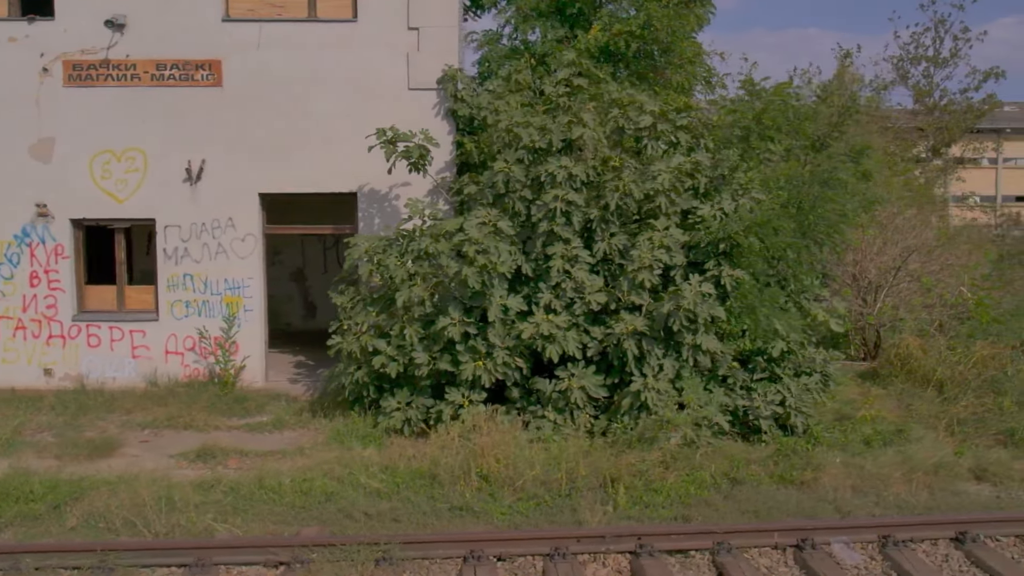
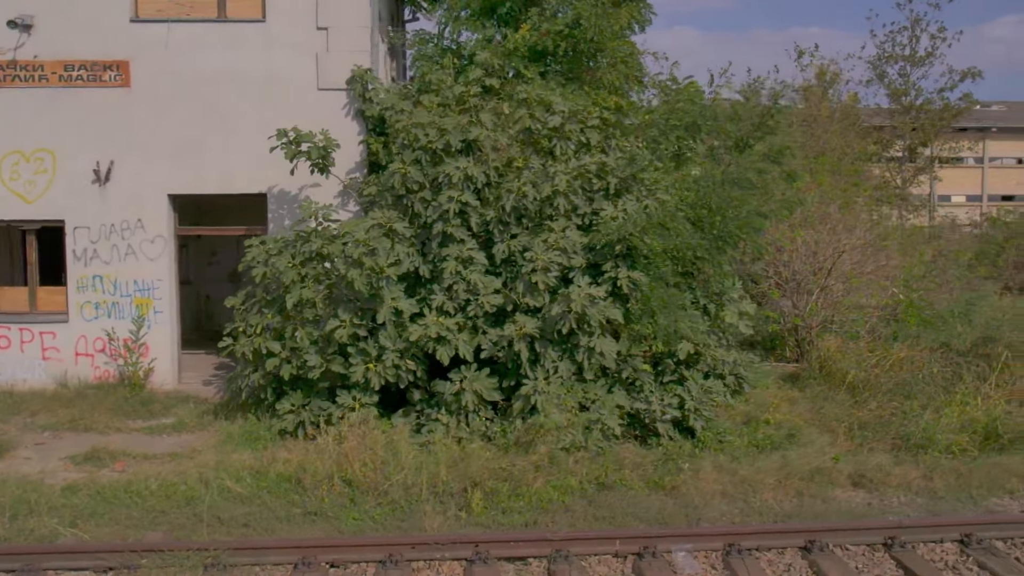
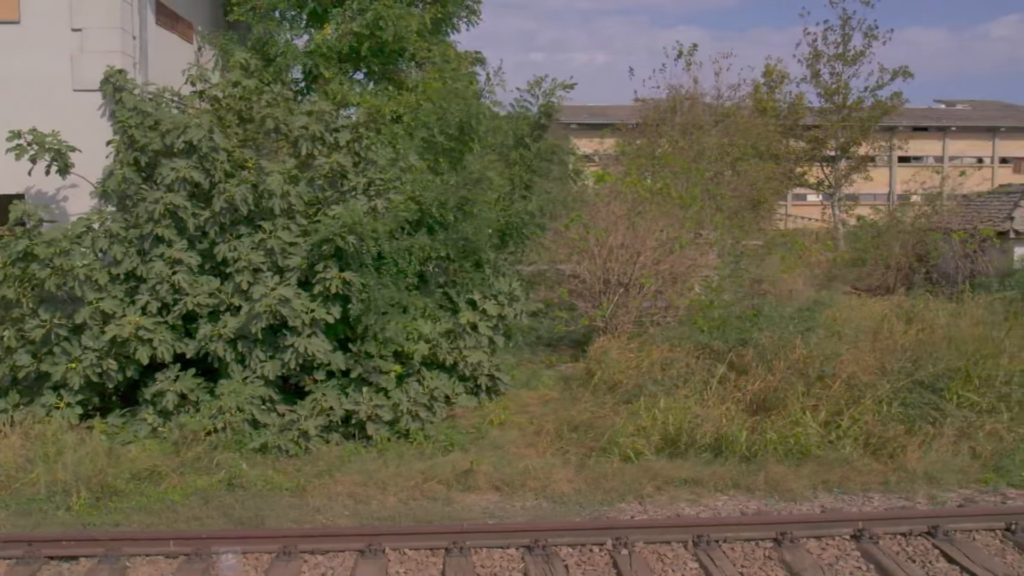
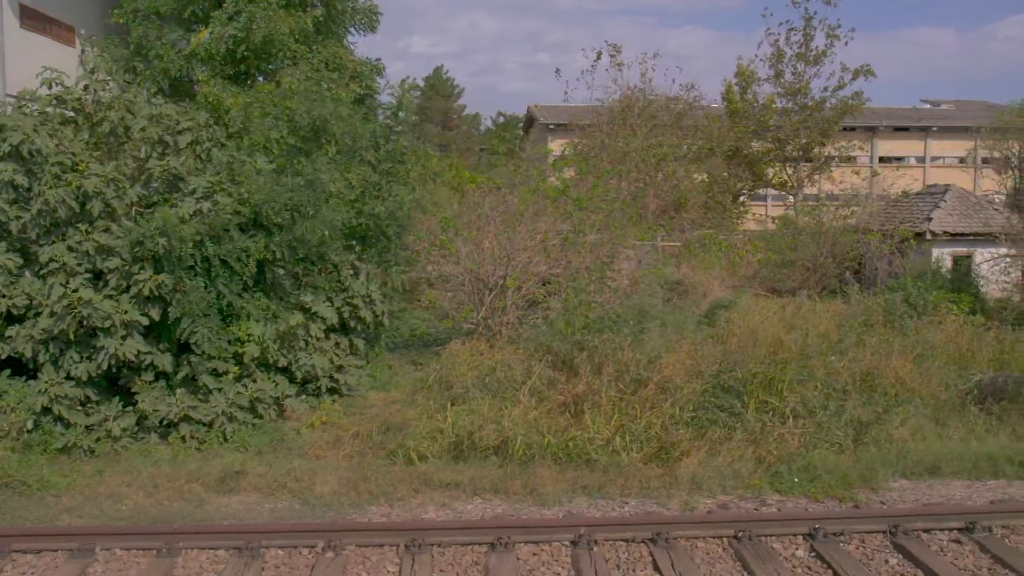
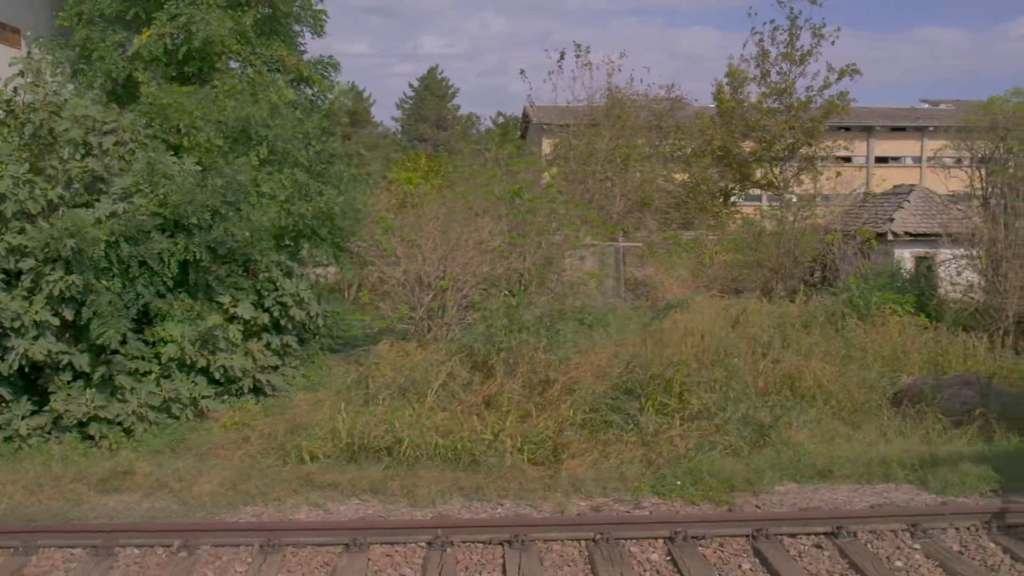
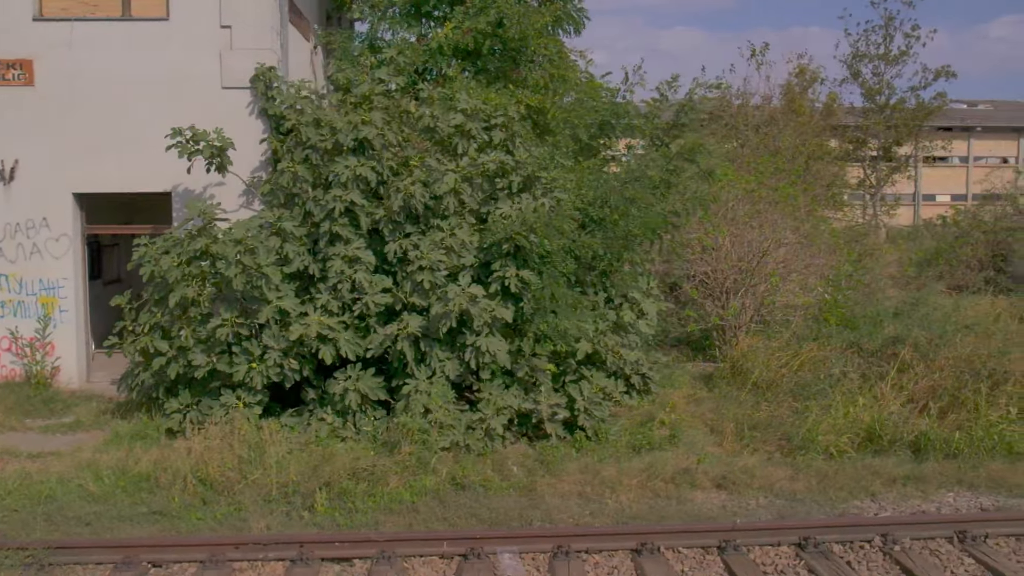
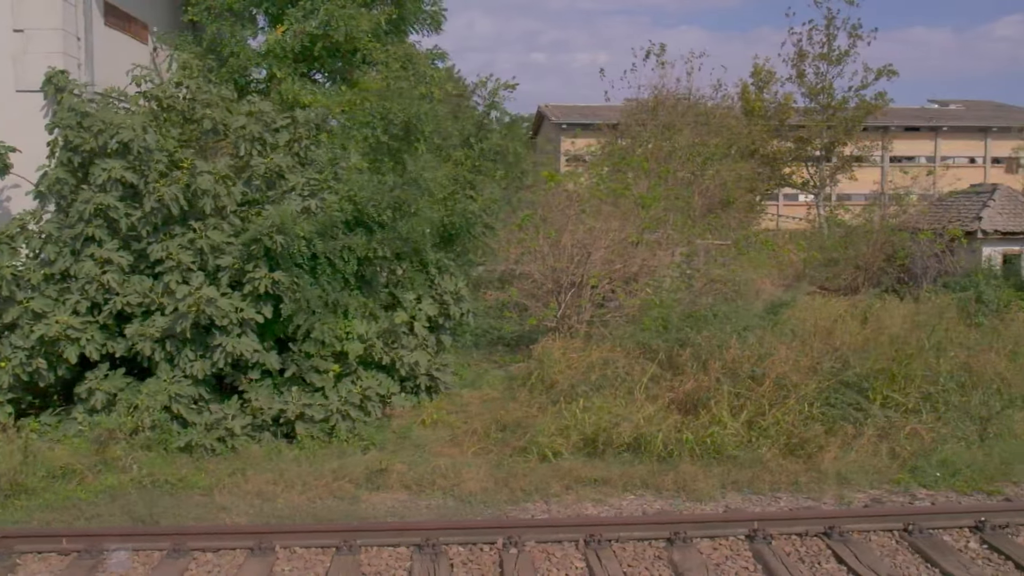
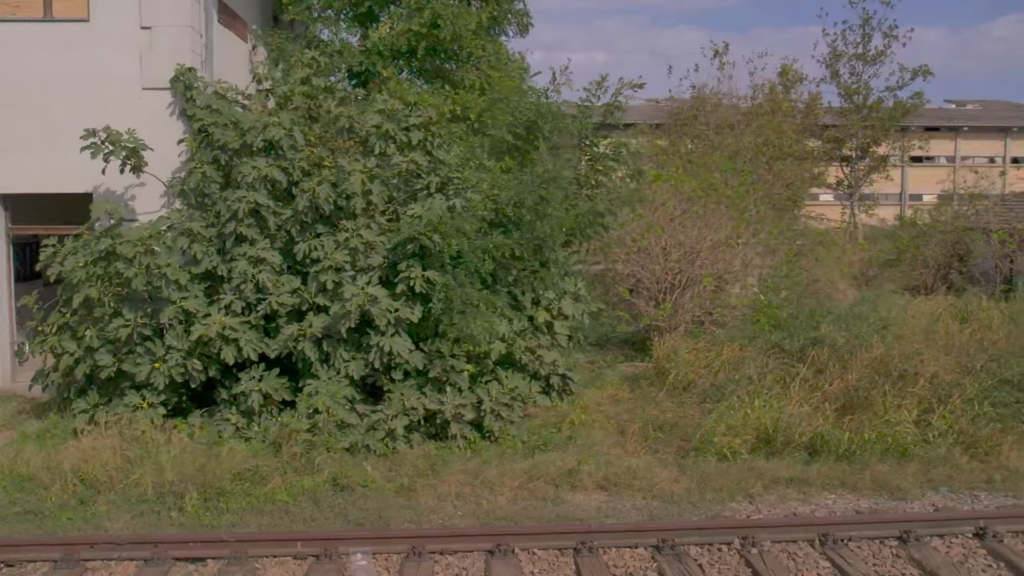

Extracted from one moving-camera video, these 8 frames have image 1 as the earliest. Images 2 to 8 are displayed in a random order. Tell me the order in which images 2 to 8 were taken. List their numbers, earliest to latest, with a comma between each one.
2, 6, 8, 3, 7, 4, 5
